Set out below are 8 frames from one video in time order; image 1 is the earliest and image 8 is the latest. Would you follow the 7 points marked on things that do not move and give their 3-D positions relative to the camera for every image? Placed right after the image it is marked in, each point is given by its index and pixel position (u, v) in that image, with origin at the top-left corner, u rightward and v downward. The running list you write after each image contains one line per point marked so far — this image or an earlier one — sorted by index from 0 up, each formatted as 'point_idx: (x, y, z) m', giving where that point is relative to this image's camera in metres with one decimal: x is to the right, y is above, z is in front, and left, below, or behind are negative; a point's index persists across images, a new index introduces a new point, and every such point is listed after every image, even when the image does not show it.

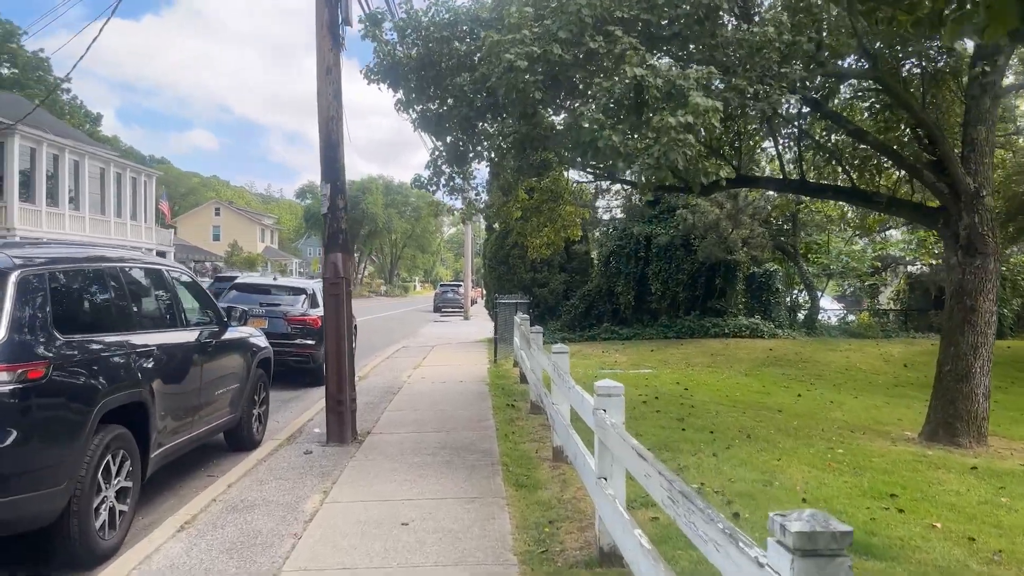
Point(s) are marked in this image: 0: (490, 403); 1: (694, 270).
0: (-0.3, -1.5, +10.5) m
1: (+4.2, +0.4, +18.2) m
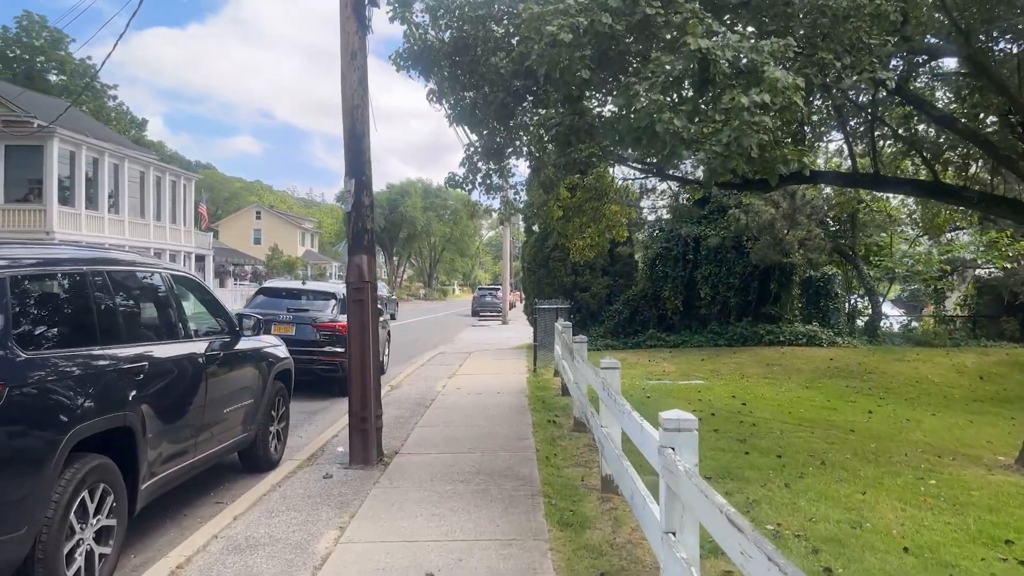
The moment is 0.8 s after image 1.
0: (+0.2, -1.6, +9.6) m
1: (+5.1, +0.3, +17.1) m
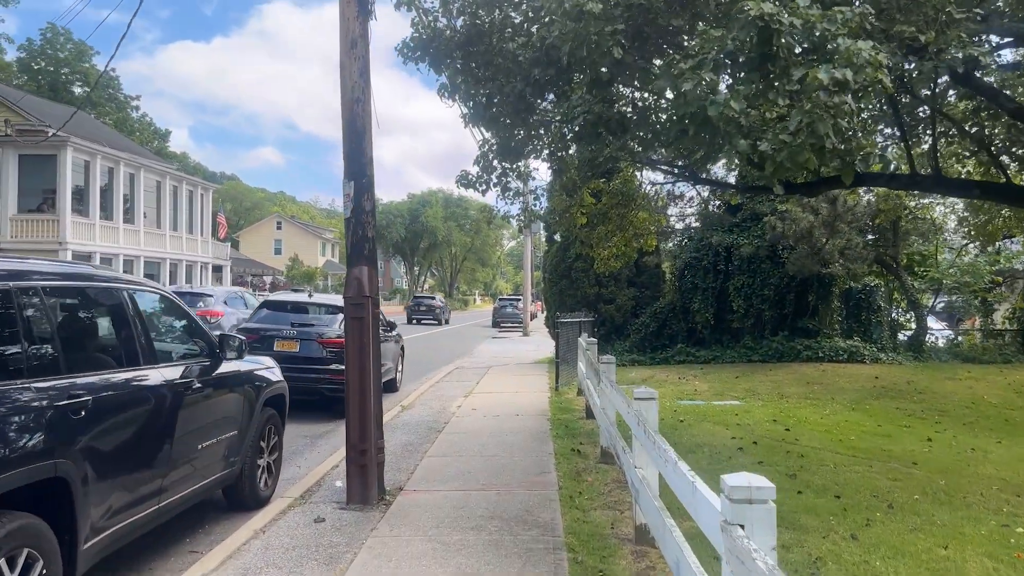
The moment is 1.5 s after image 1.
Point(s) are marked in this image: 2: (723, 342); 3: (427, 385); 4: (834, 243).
0: (+0.4, -1.8, +8.7) m
1: (+5.5, +0.1, +16.1) m
2: (+4.5, -1.2, +16.9) m
3: (-1.6, -1.9, +14.9) m
4: (+6.1, +0.8, +15.0) m
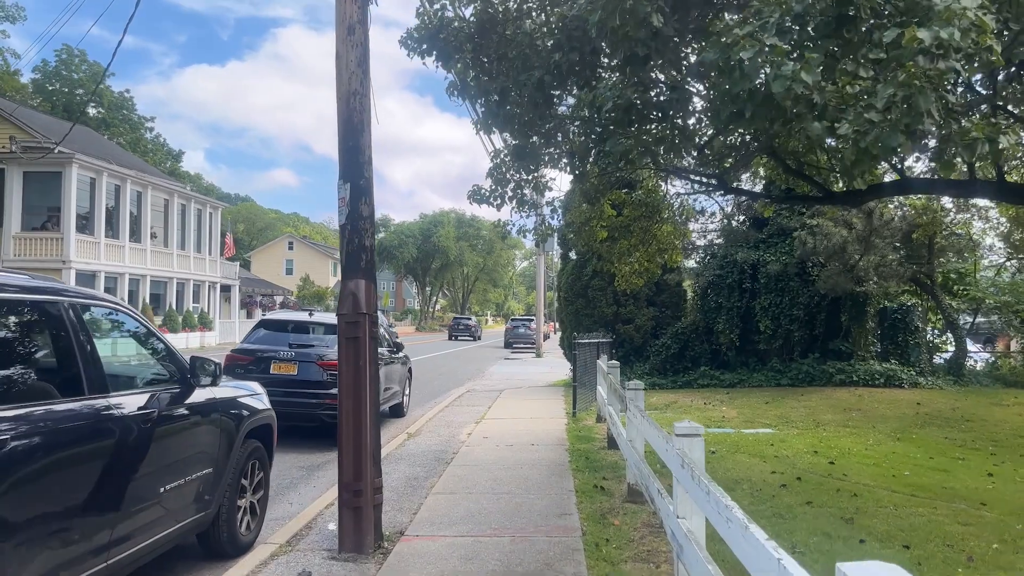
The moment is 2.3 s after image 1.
0: (+0.6, -1.9, +7.8) m
1: (+5.8, -0.3, +15.2) m
2: (+4.8, -1.6, +16.0) m
3: (-1.4, -2.2, +14.0) m
4: (+6.3, +0.5, +14.1) m
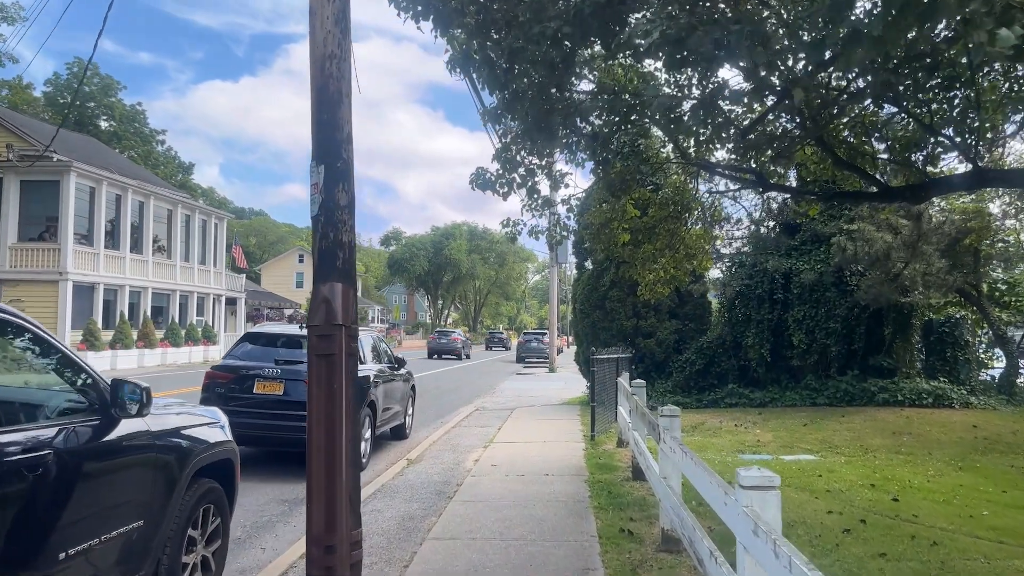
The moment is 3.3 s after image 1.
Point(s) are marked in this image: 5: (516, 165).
0: (+0.7, -2.0, +6.6) m
1: (+6.0, -0.5, +14.0) m
2: (+5.0, -1.8, +14.7) m
3: (-1.2, -2.4, +12.9) m
4: (+6.5, +0.3, +12.8) m
5: (+0.1, +1.3, +8.6) m
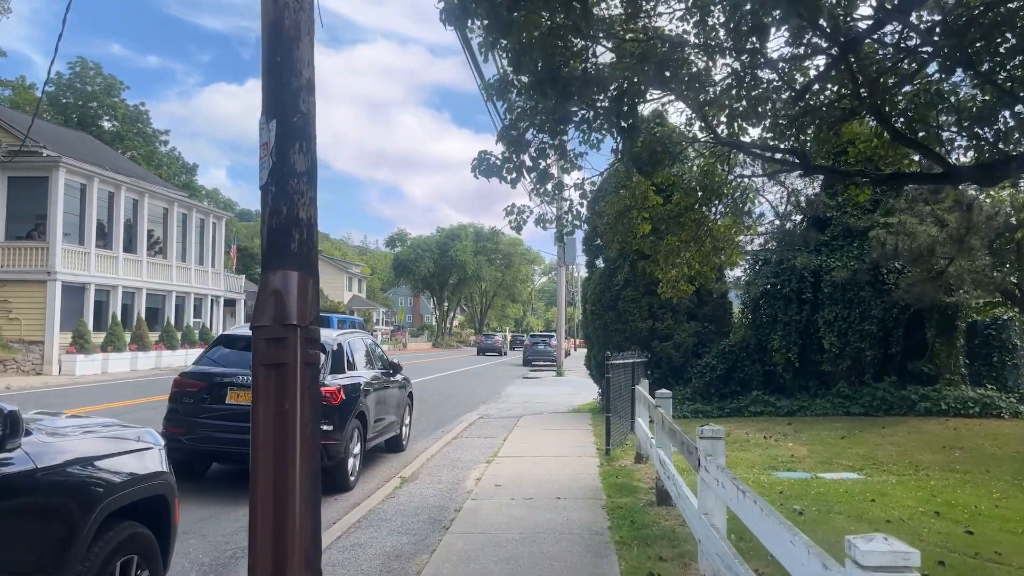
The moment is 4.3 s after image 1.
0: (+0.7, -1.9, +5.5) m
1: (+6.1, -0.5, +12.8) m
2: (+5.1, -1.7, +13.6) m
3: (-1.1, -2.3, +11.8) m
4: (+6.6, +0.3, +11.7) m
5: (+0.1, +1.4, +7.5) m
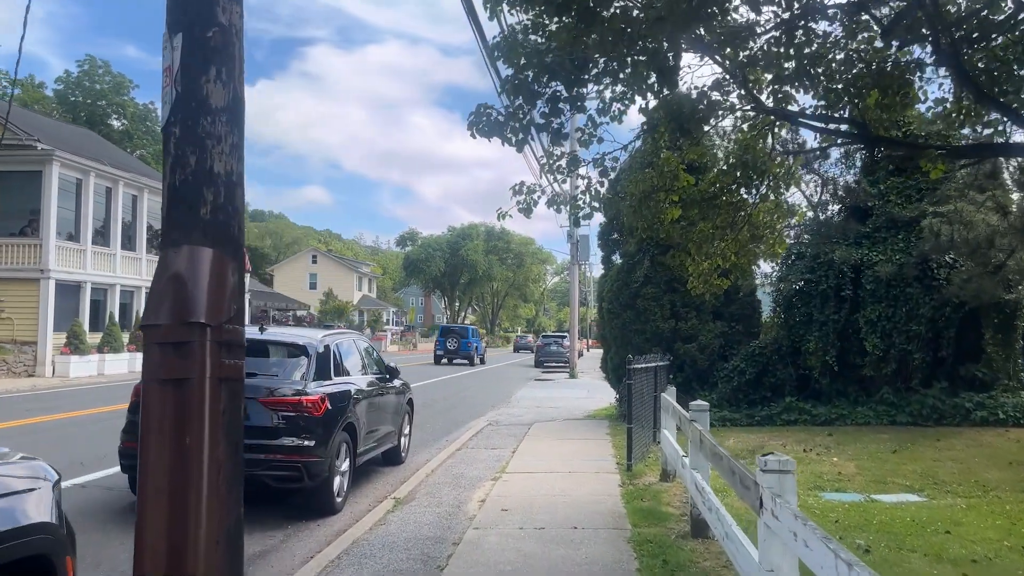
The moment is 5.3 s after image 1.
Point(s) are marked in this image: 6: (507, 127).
0: (+0.8, -1.9, +4.4) m
1: (+6.3, -0.4, +11.6) m
2: (+5.3, -1.7, +12.4) m
3: (-0.9, -2.3, +10.7) m
4: (+6.8, +0.4, +10.4) m
5: (+0.2, +1.4, +6.4) m
6: (-0.1, +1.4, +6.7) m
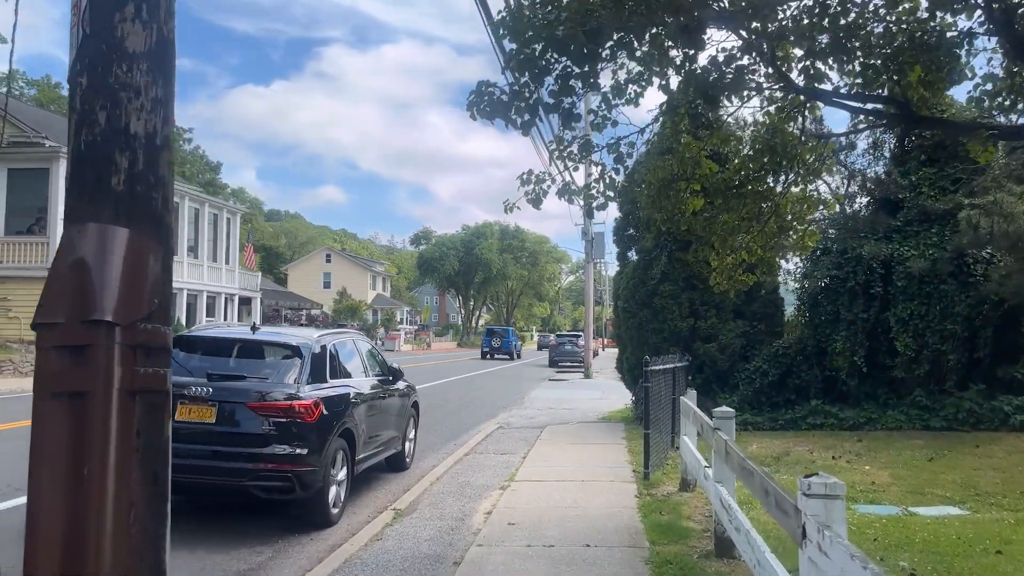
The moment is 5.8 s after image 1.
0: (+0.8, -1.9, +3.8) m
1: (+6.4, -0.4, +10.9) m
2: (+5.5, -1.6, +11.7) m
3: (-0.8, -2.3, +10.2) m
4: (+6.9, +0.4, +9.8) m
5: (+0.2, +1.5, +5.8) m
6: (0.0, +1.4, +6.1) m
